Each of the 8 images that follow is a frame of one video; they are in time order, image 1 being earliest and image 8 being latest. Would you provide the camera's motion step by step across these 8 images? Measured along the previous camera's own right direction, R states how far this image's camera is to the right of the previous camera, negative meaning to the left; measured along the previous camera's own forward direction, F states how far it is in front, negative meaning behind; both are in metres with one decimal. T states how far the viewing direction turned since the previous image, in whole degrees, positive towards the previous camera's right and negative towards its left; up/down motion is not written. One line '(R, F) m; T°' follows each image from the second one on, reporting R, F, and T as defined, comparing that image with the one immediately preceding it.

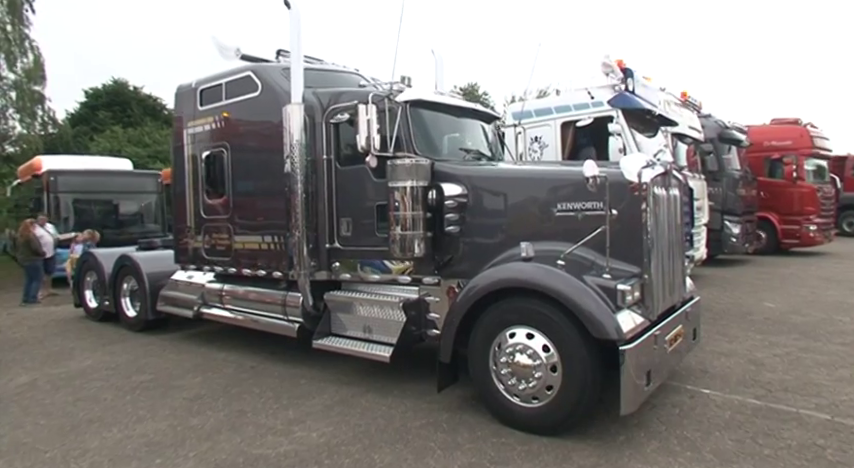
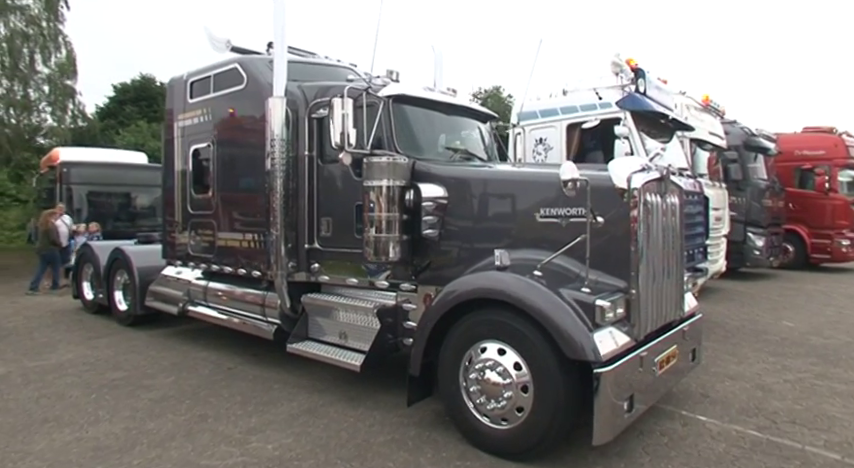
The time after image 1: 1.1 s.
(+0.3, +0.2) m; -3°
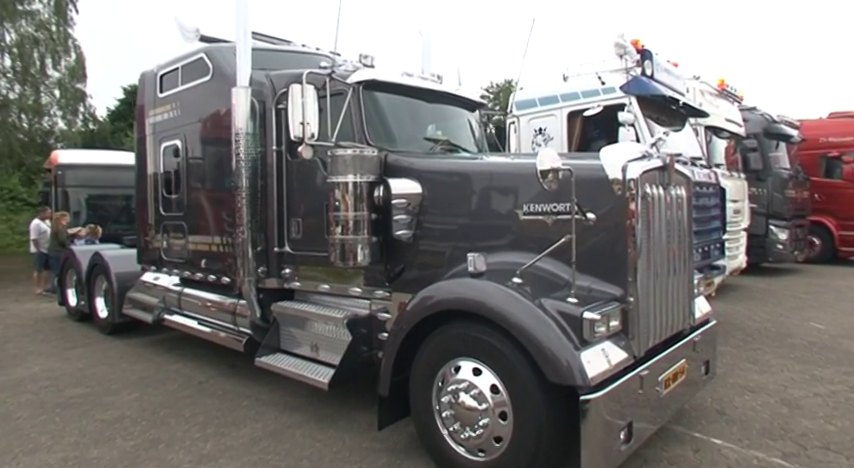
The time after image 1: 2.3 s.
(+0.3, +0.4) m; -2°
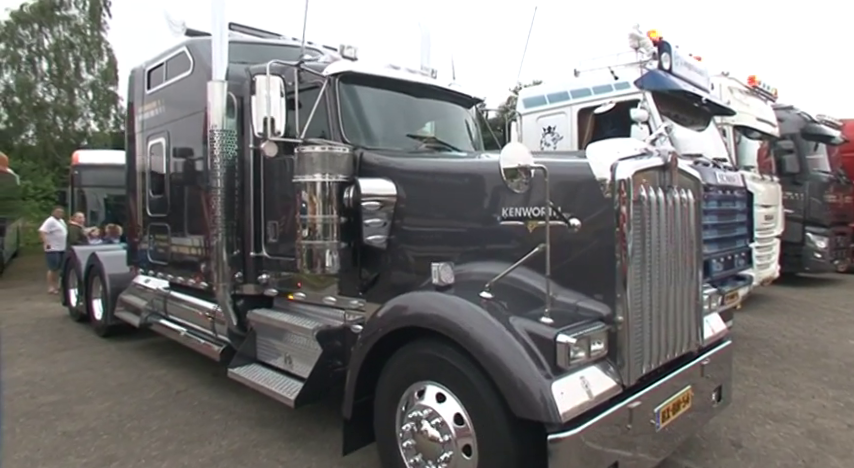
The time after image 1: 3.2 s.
(+0.3, +0.3) m; -3°
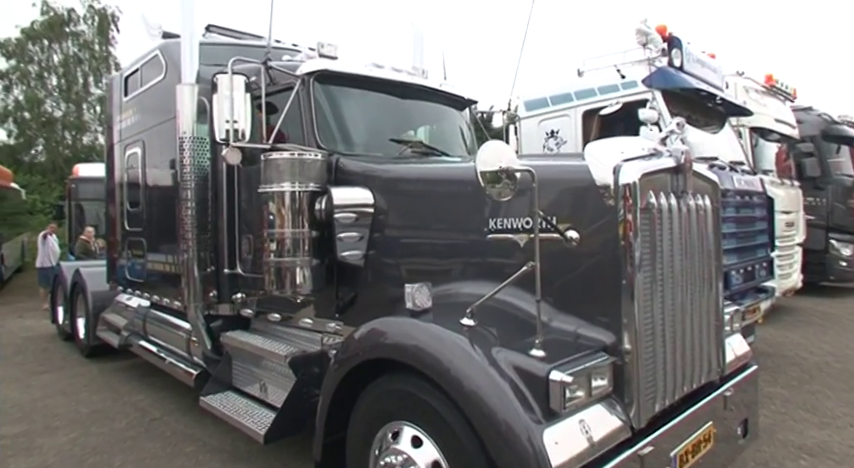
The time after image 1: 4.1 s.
(+0.2, +0.3) m; -1°
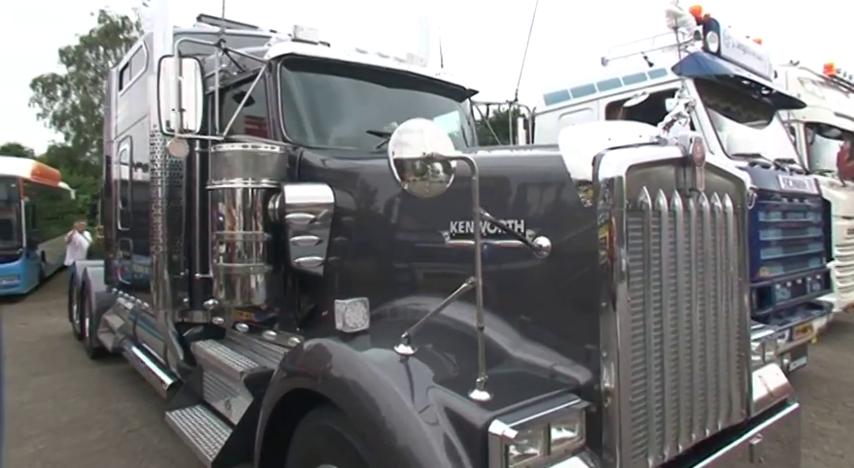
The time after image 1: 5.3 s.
(+0.3, +0.4) m; -5°
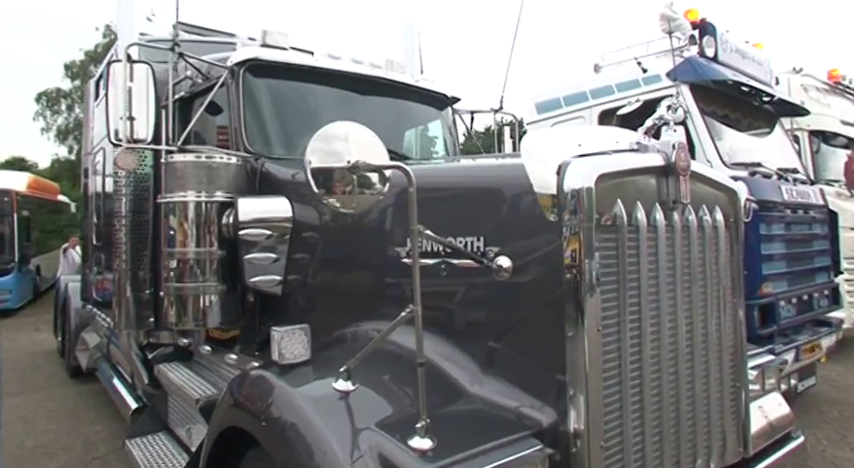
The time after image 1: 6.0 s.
(+0.2, +0.2) m; -1°
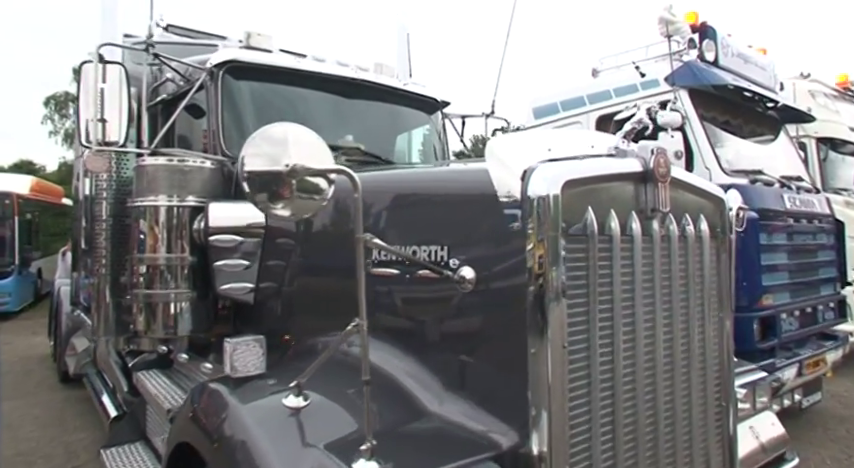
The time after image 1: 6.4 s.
(+0.1, +0.1) m; -1°
